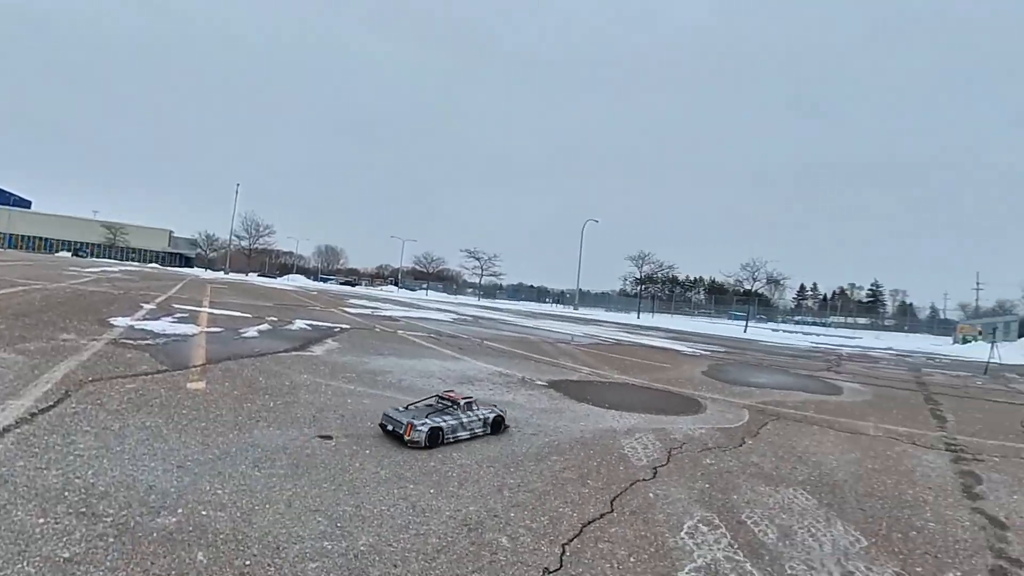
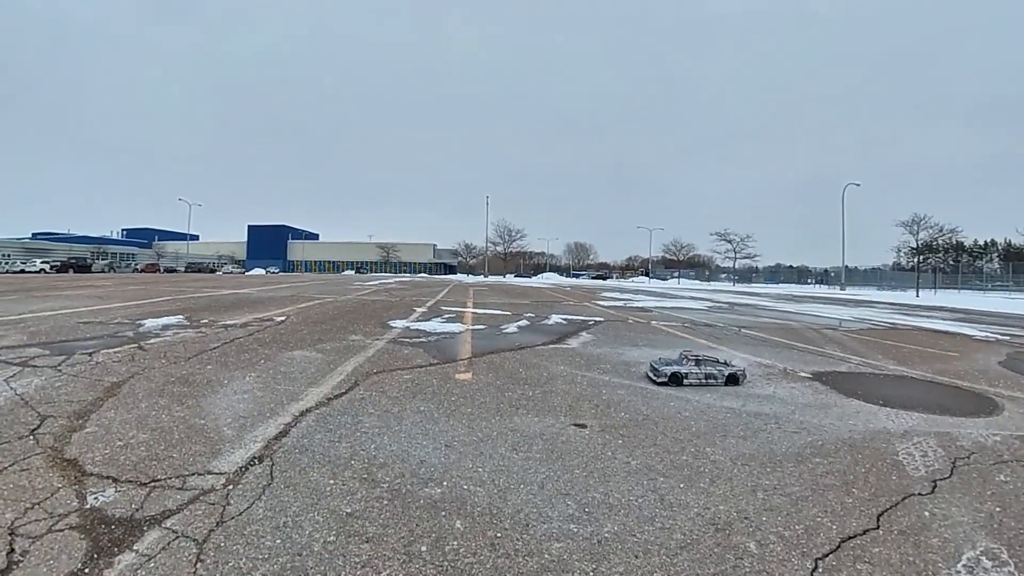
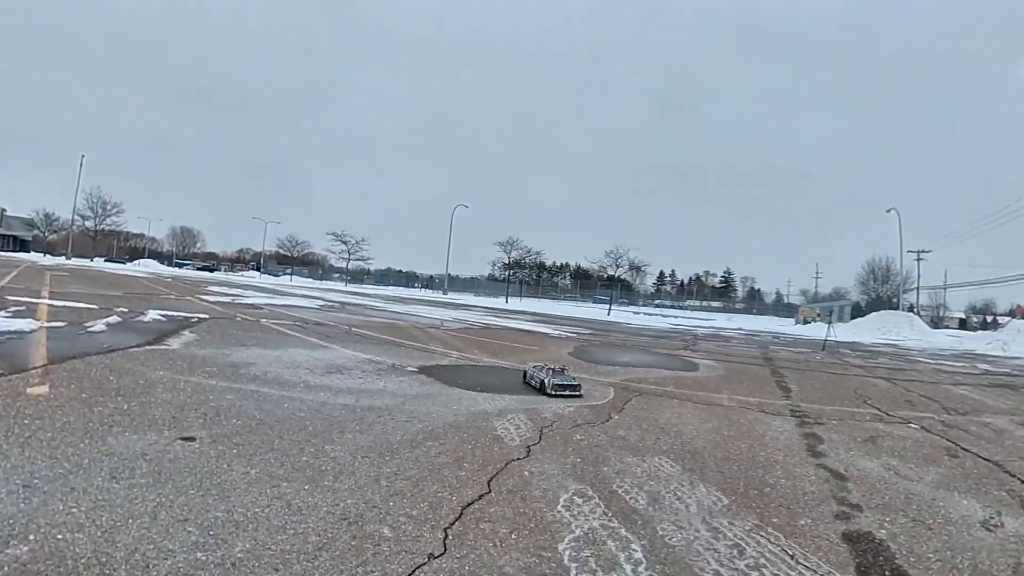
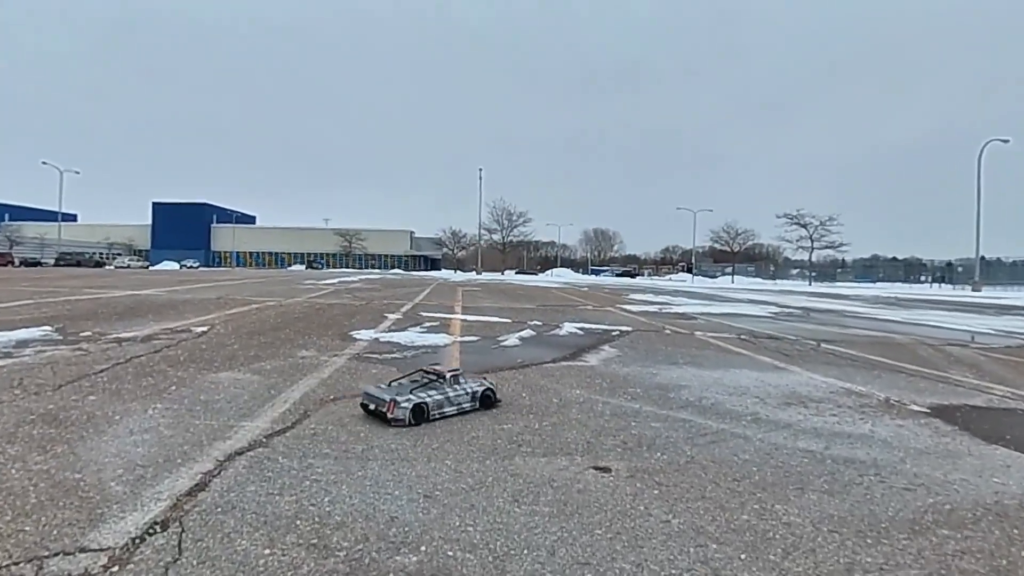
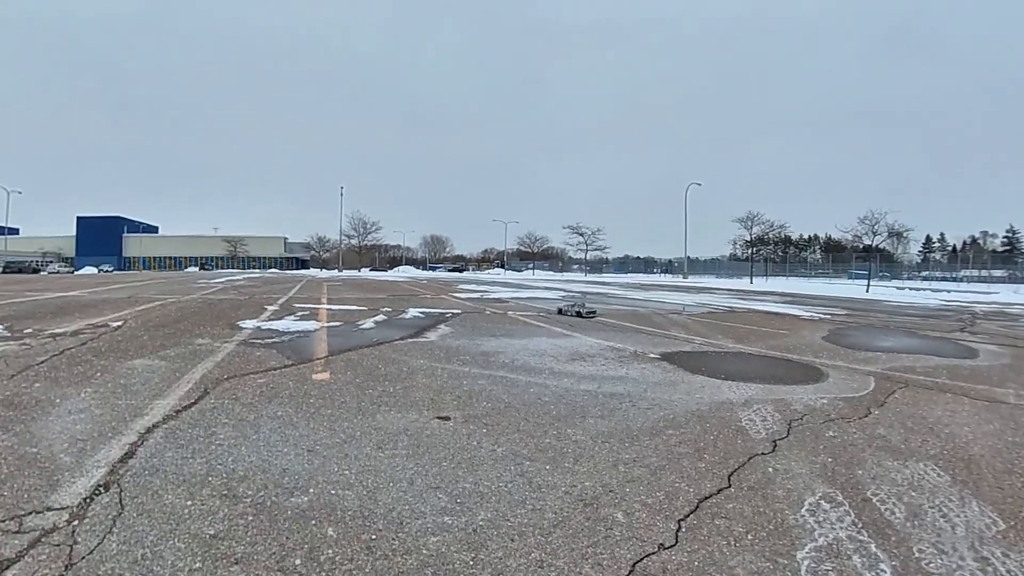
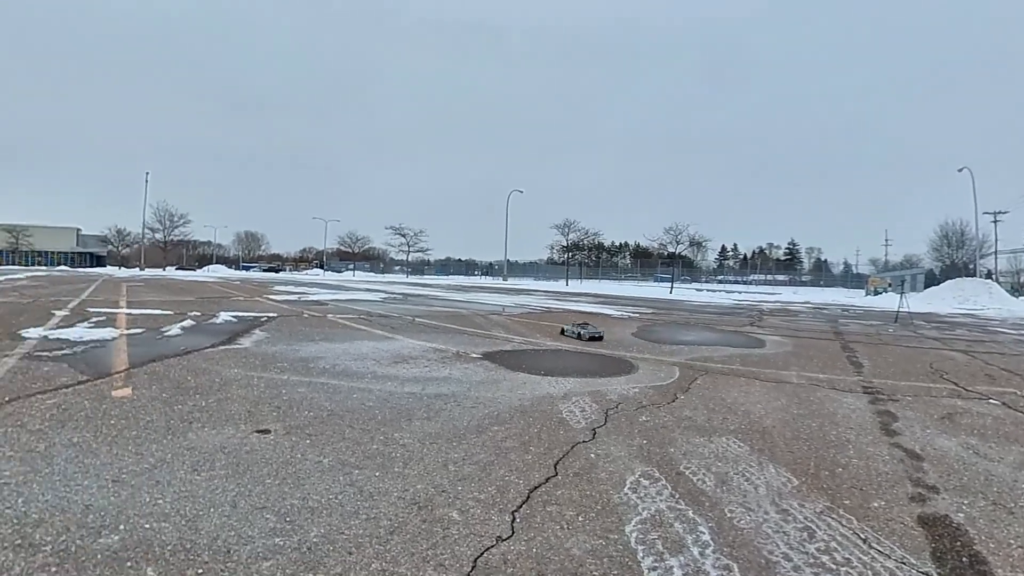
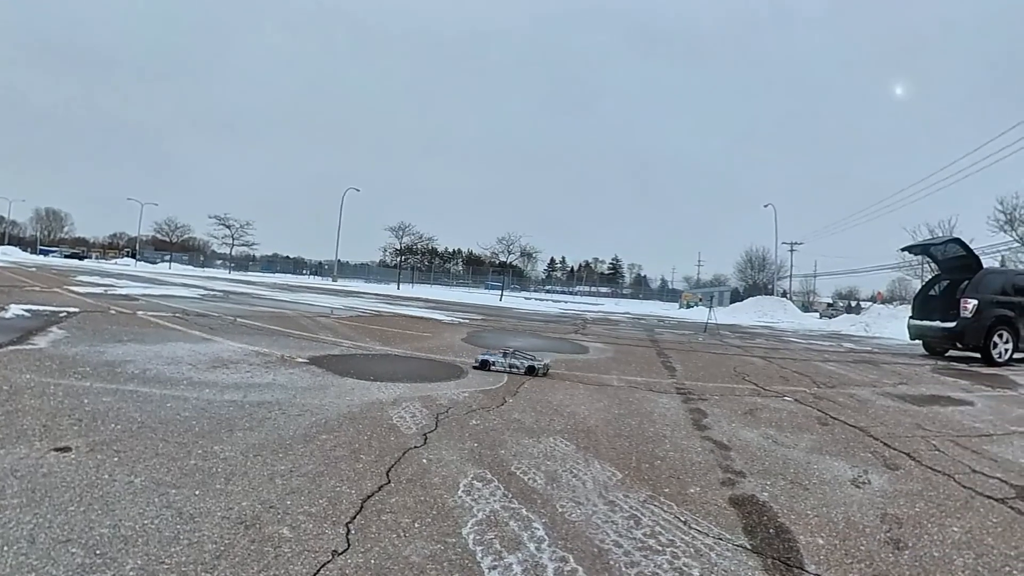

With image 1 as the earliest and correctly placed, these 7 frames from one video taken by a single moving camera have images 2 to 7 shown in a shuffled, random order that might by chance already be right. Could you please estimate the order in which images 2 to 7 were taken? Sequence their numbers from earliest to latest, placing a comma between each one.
3, 7, 6, 5, 2, 4
